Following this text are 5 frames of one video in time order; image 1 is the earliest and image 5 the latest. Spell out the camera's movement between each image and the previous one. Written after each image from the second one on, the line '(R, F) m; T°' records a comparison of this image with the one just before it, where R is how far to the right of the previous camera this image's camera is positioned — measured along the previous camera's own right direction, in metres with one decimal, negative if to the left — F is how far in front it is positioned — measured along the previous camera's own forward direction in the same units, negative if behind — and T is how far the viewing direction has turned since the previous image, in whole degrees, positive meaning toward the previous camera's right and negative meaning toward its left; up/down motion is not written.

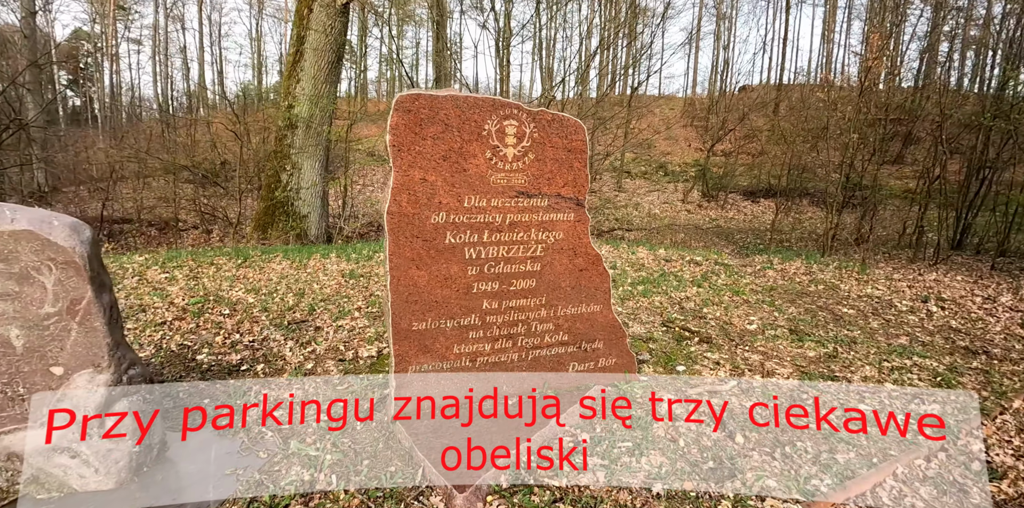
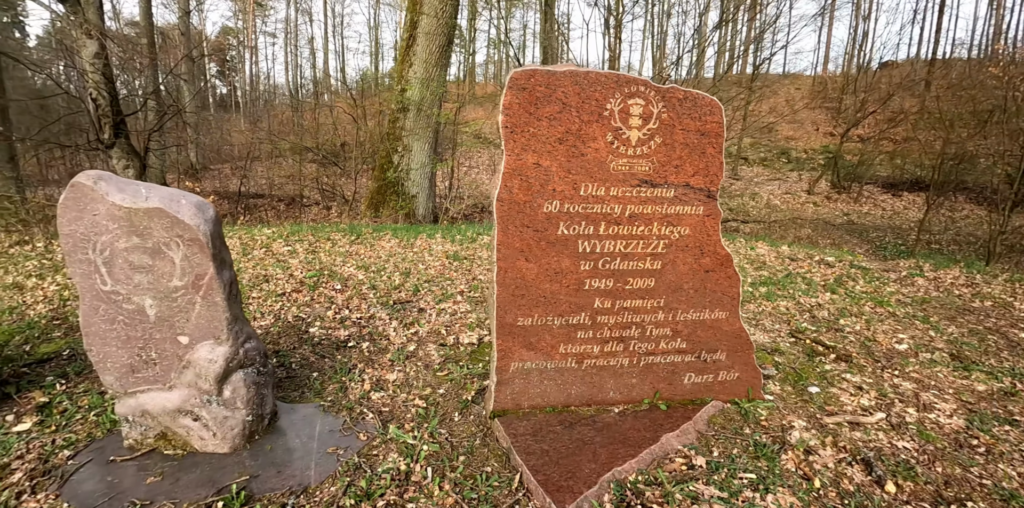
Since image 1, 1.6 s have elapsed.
(-0.2, +0.3) m; -10°
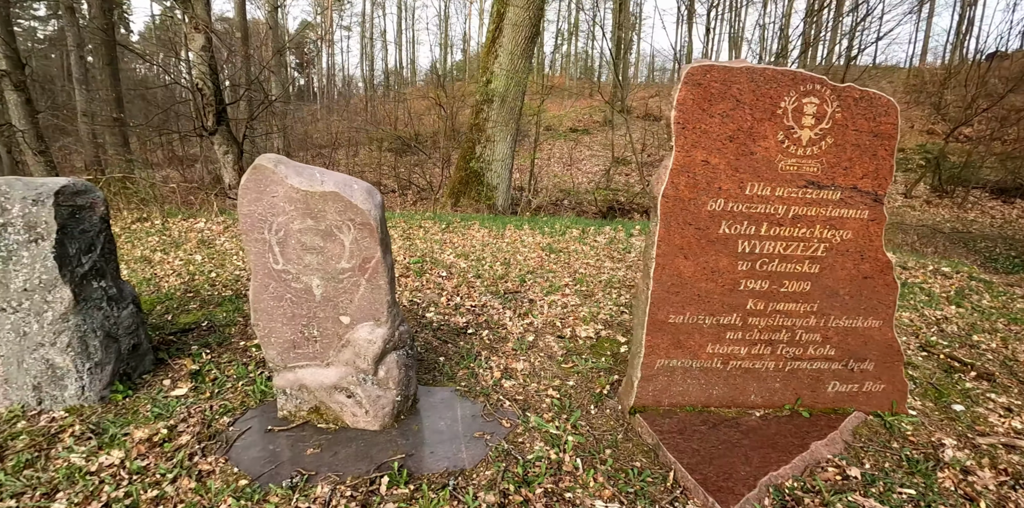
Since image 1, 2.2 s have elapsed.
(-0.8, 0.0) m; -5°
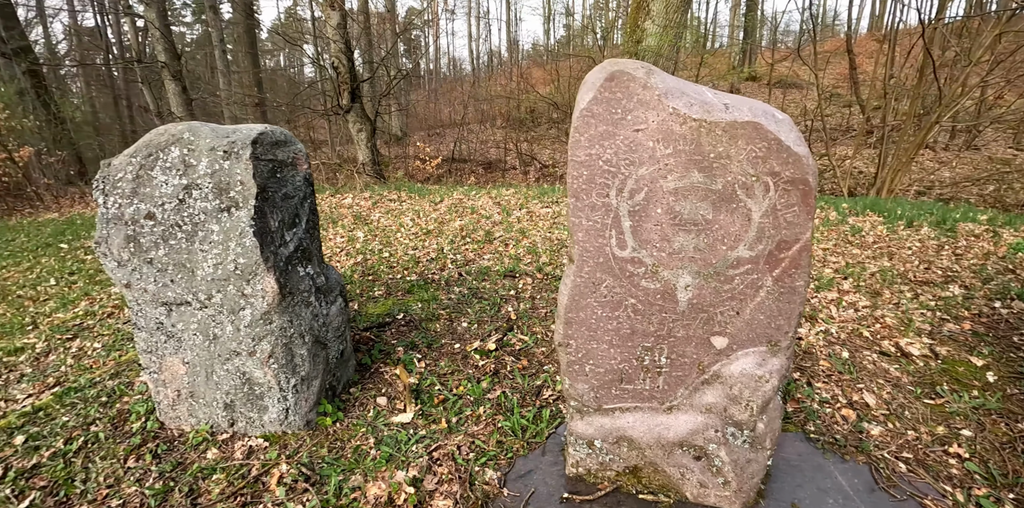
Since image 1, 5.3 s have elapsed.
(-1.8, +1.2) m; -7°
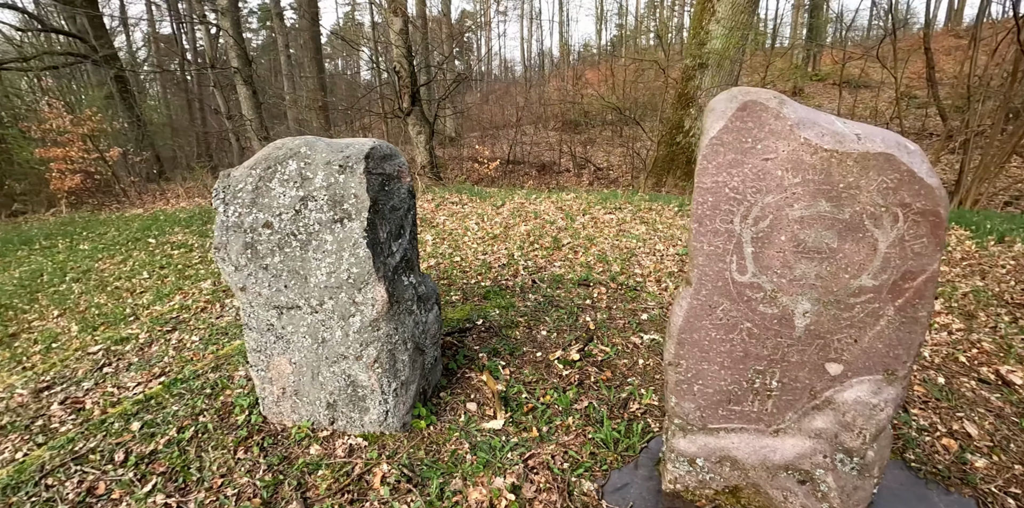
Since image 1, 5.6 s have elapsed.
(-0.4, -0.1) m; -4°
